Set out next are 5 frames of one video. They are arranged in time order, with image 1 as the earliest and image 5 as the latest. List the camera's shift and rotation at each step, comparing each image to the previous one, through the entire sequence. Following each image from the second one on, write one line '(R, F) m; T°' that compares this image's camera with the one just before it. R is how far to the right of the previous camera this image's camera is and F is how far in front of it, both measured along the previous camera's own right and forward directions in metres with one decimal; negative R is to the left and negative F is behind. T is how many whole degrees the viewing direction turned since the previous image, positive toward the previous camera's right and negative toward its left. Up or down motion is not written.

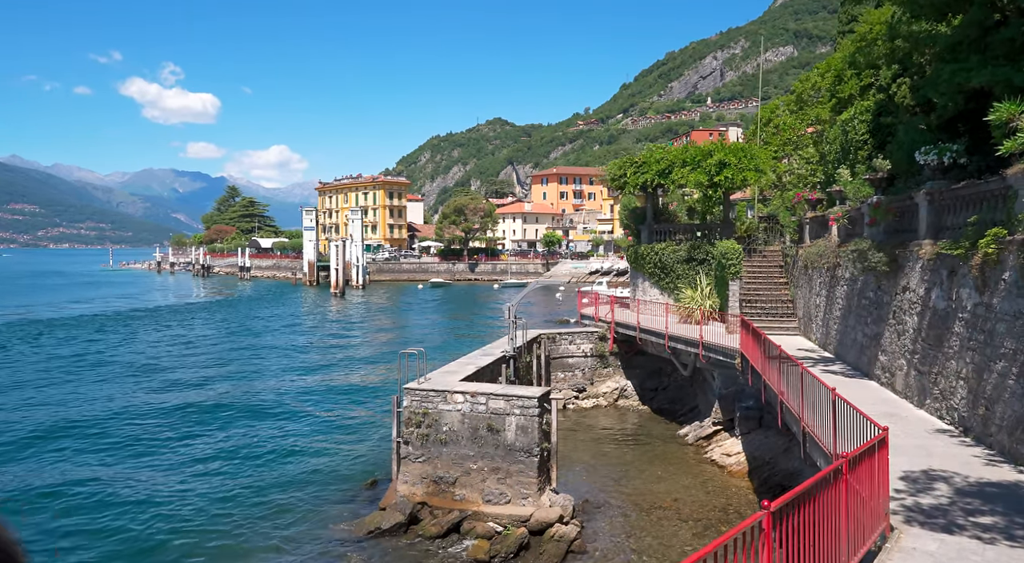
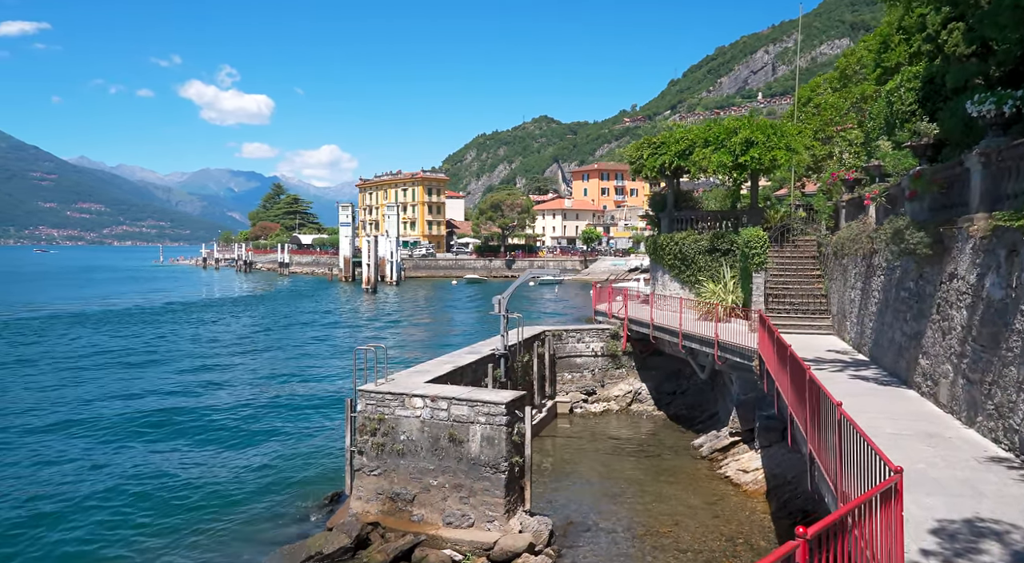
(+1.4, +2.0) m; -4°
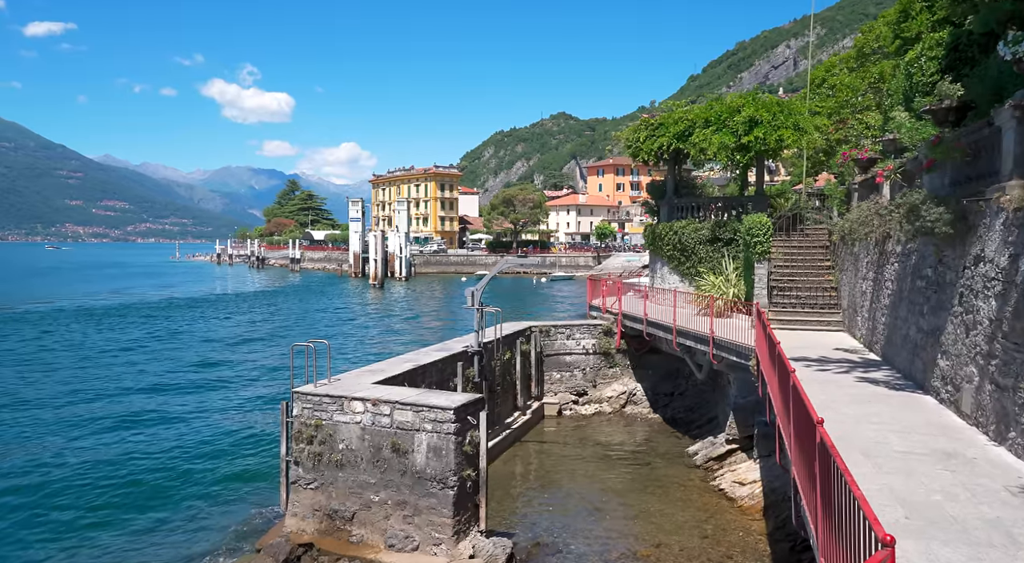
(+1.0, +1.6) m; -2°
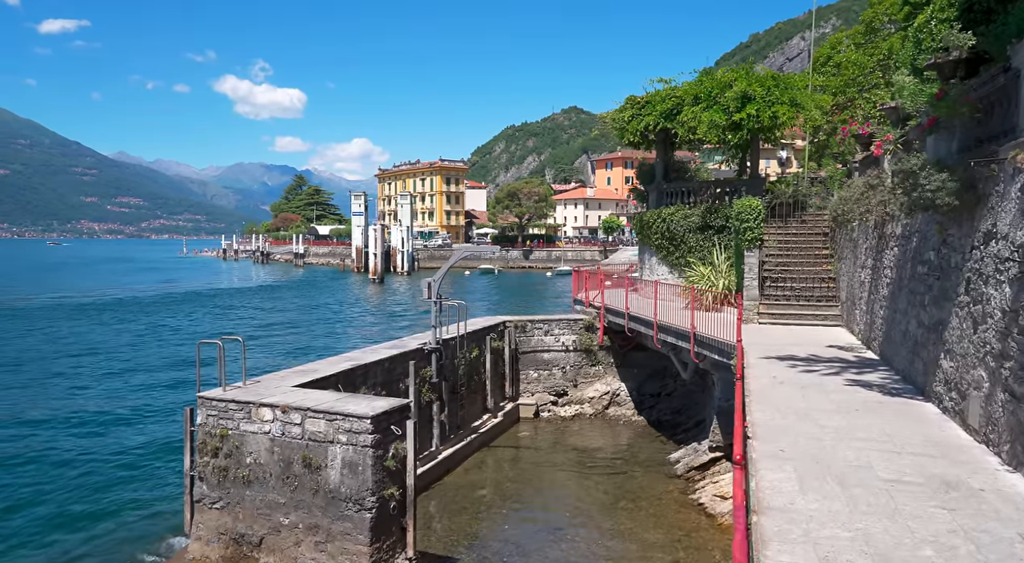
(+1.1, +1.5) m; -1°
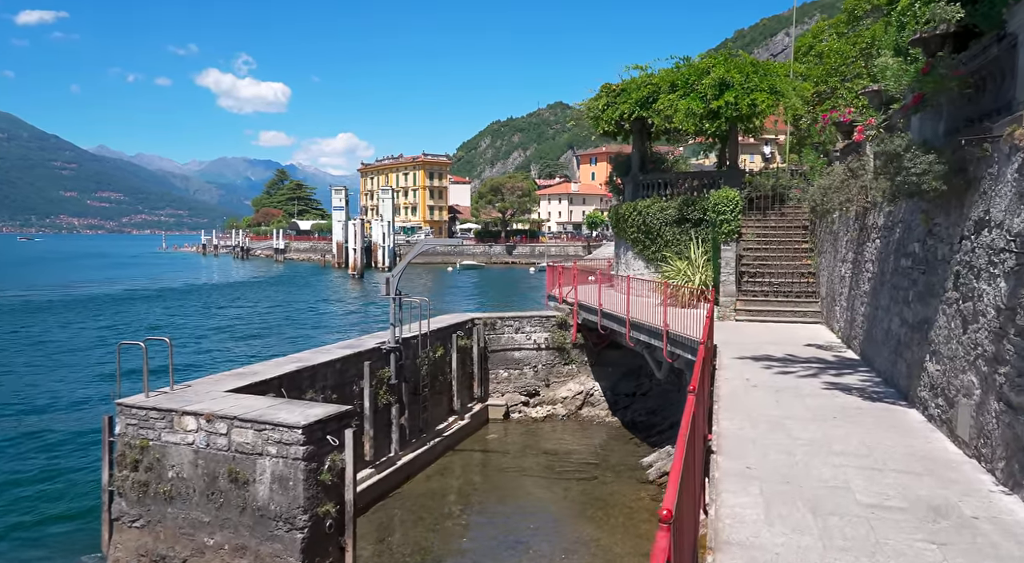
(+0.5, +0.8) m; +1°
